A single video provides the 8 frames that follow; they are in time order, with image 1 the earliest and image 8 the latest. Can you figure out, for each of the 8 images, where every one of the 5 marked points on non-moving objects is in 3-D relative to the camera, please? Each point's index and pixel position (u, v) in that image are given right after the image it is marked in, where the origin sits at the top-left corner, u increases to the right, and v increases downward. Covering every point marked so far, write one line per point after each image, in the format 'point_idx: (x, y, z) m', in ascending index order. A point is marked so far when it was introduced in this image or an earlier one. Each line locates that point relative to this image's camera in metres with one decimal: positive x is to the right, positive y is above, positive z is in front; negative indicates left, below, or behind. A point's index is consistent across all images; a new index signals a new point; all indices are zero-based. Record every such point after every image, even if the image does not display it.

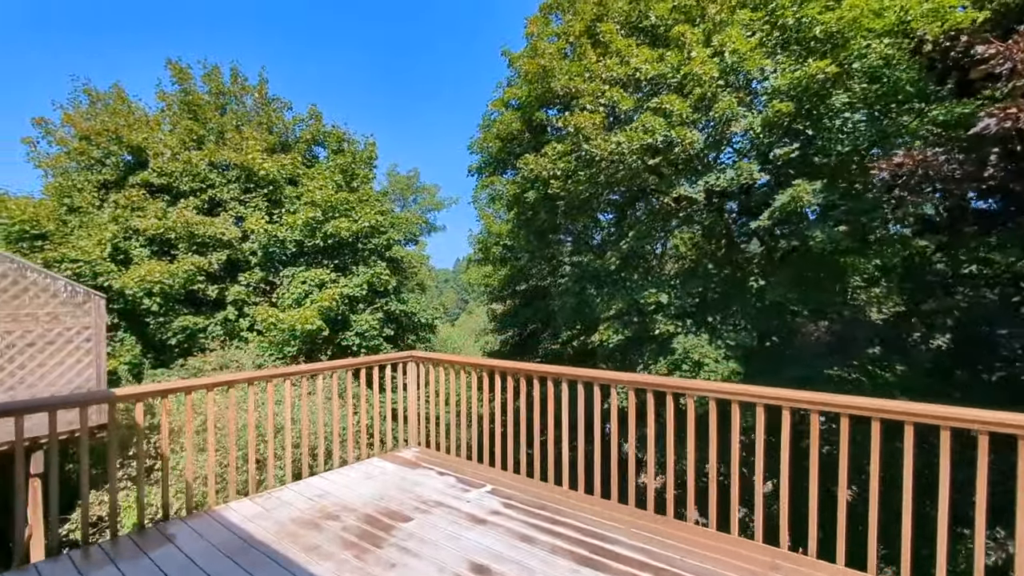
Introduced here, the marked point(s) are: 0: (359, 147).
0: (-3.5, +3.2, +11.7) m
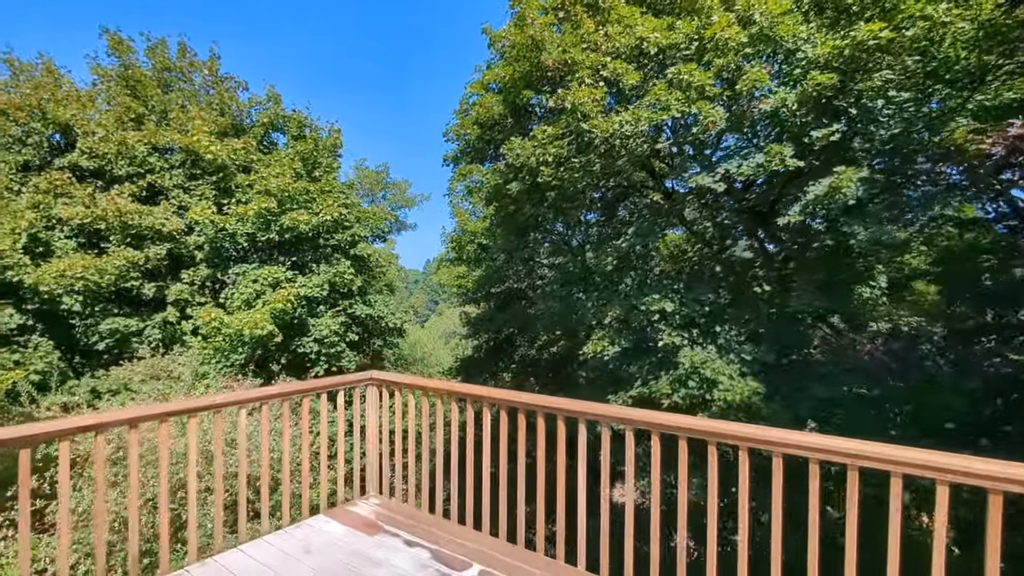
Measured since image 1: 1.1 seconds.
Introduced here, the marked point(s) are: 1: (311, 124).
0: (-4.0, +3.2, +10.6) m
1: (-4.3, +3.5, +10.7) m
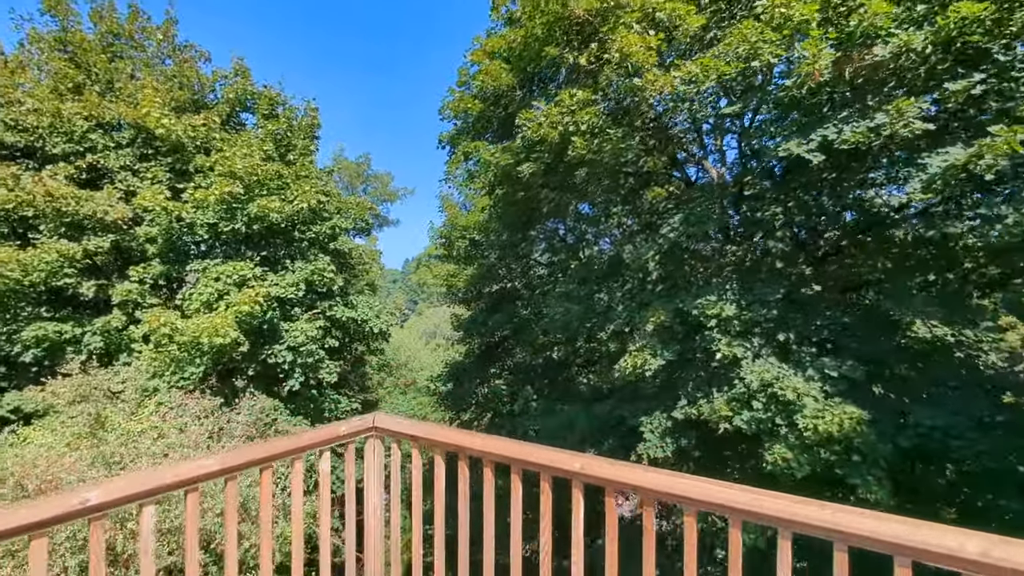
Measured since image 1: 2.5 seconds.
0: (-4.0, +3.2, +9.4) m
1: (-4.3, +3.5, +9.5) m
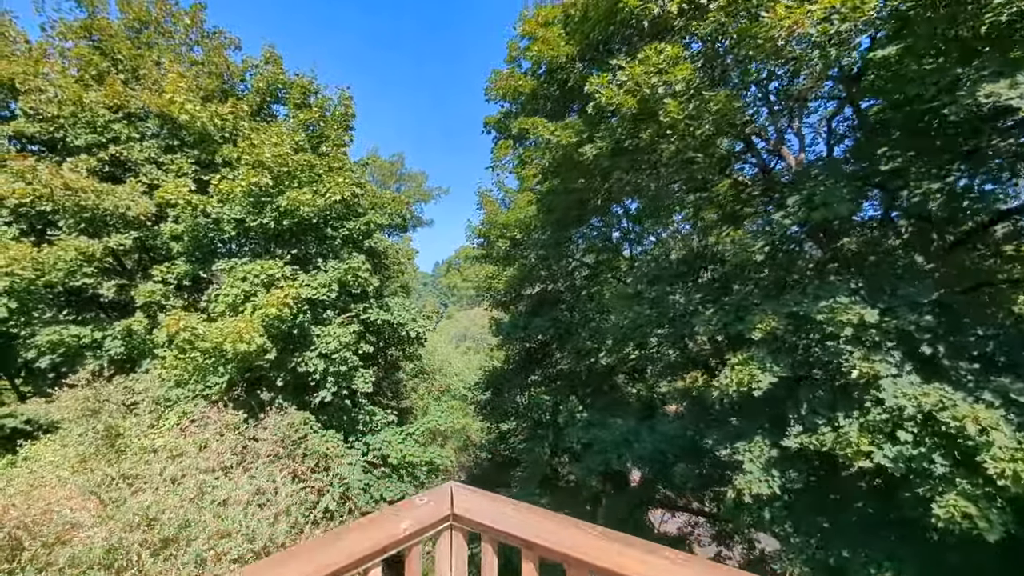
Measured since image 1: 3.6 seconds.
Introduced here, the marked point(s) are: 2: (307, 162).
0: (-3.2, +3.2, +8.8) m
1: (-3.4, +3.5, +8.9) m
2: (-2.9, +1.8, +7.2) m
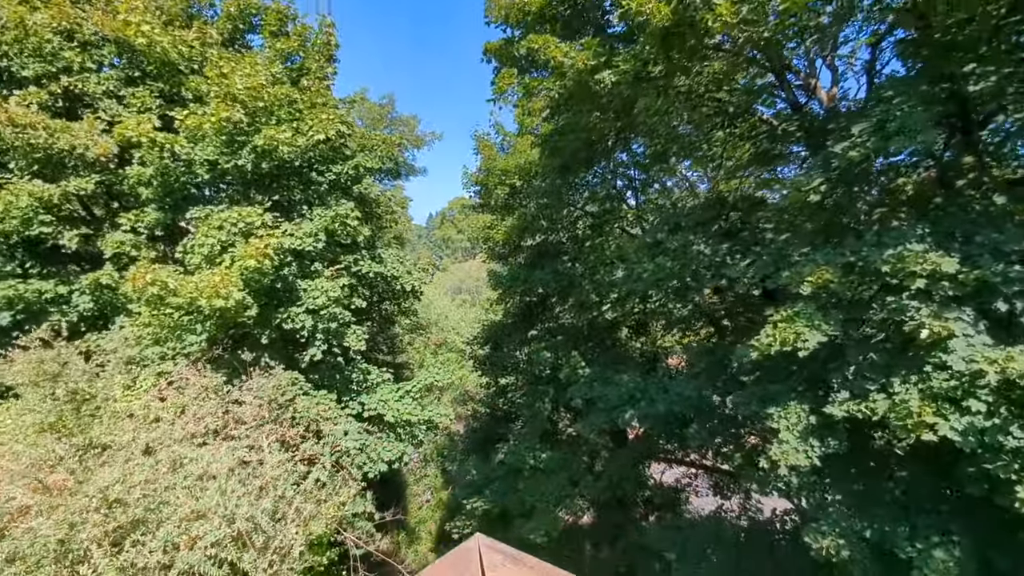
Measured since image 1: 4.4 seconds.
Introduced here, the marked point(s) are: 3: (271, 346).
0: (-3.1, +4.0, +7.9) m
1: (-3.4, +4.3, +7.9) m
2: (-2.9, +2.5, +6.5) m
3: (-3.0, -0.7, +6.3) m
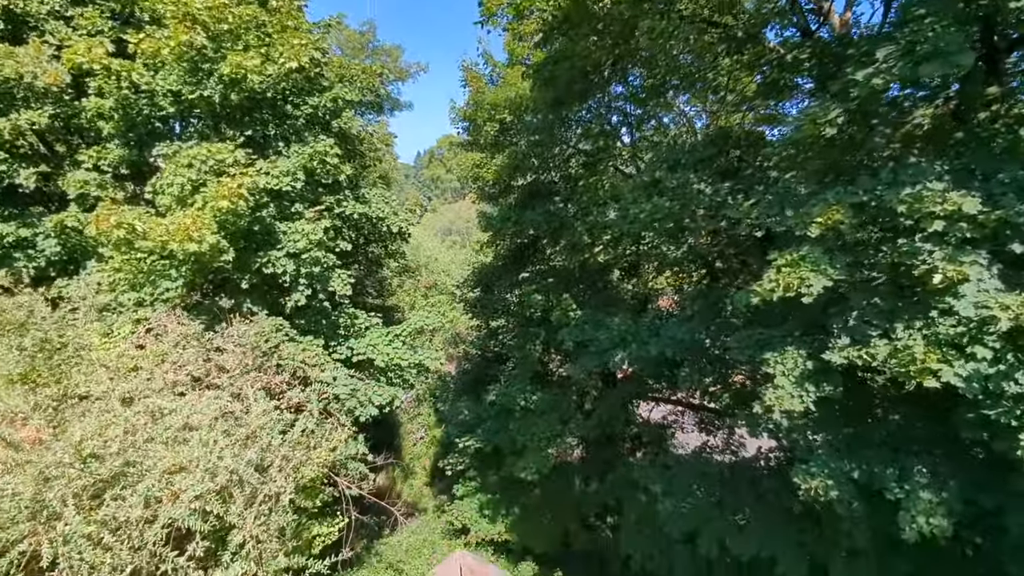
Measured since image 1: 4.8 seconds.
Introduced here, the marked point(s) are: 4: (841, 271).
0: (-3.3, +4.8, +7.1) m
1: (-3.6, +5.1, +7.1) m
2: (-3.0, +3.1, +5.9) m
3: (-3.1, 0.0, +6.1) m
4: (+2.1, +0.1, +3.2) m
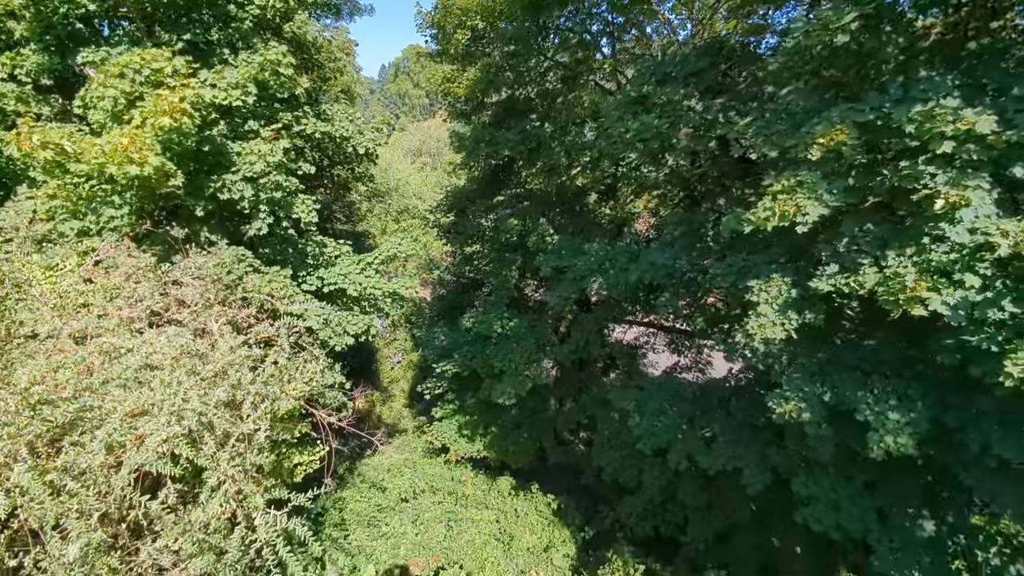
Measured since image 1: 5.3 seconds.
0: (-3.6, +5.8, +5.9) m
1: (-3.9, +6.0, +5.9) m
2: (-3.3, +3.9, +5.0) m
3: (-3.4, +0.8, +5.7) m
4: (+2.0, +0.6, +3.1) m
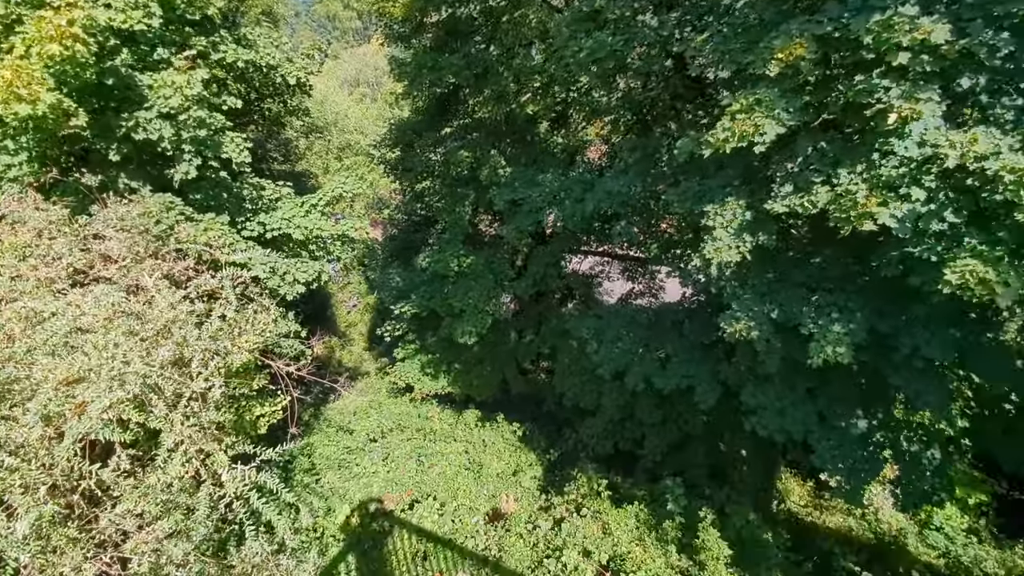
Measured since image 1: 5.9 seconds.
0: (-4.4, +6.2, +4.7) m
1: (-4.7, +6.4, +4.6) m
2: (-3.9, +4.3, +4.0) m
3: (-3.9, +1.3, +5.1) m
4: (+1.7, +1.0, +3.0) m
